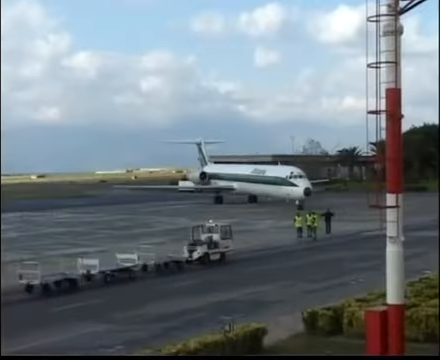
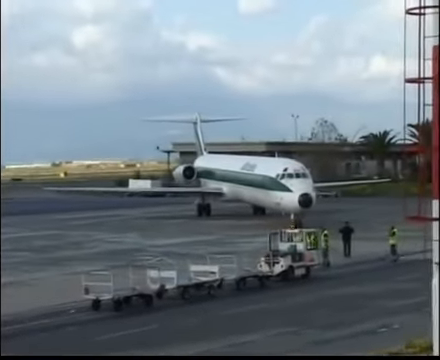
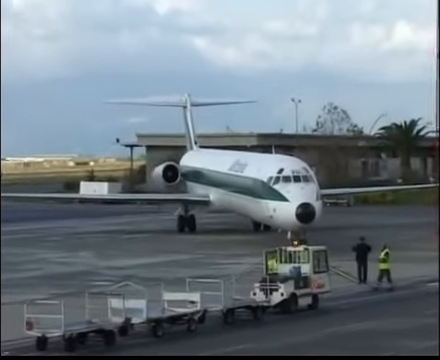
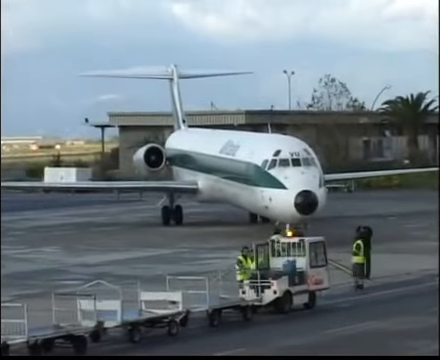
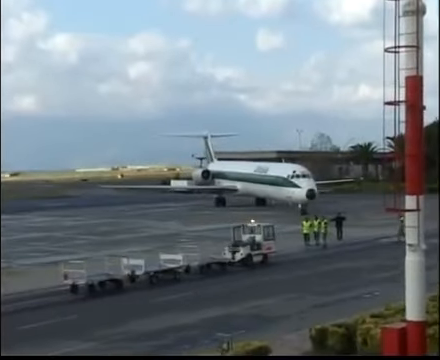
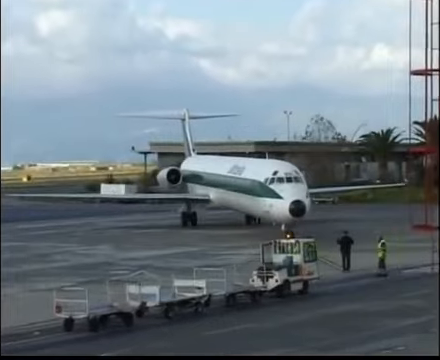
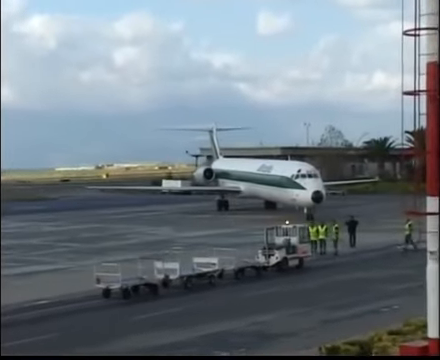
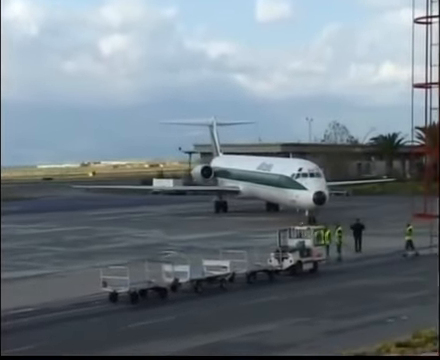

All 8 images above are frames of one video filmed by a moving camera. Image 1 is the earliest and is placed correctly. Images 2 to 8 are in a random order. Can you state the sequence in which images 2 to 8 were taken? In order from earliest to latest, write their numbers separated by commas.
5, 7, 8, 2, 6, 3, 4
